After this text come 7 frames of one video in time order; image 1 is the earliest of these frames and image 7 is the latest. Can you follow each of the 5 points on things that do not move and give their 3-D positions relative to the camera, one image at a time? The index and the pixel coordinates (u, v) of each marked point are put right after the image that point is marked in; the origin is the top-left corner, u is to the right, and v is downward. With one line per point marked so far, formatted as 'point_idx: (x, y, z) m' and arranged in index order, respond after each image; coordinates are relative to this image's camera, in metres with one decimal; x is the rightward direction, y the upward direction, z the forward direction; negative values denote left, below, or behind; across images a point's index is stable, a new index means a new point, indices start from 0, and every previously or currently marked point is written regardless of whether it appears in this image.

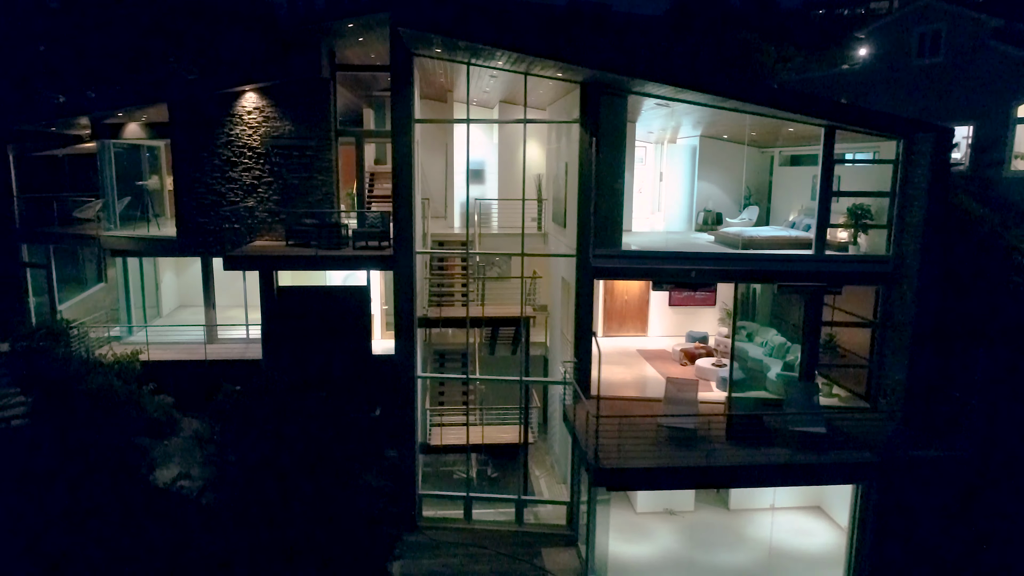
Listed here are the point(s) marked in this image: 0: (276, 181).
0: (-4.3, +1.9, +13.0) m
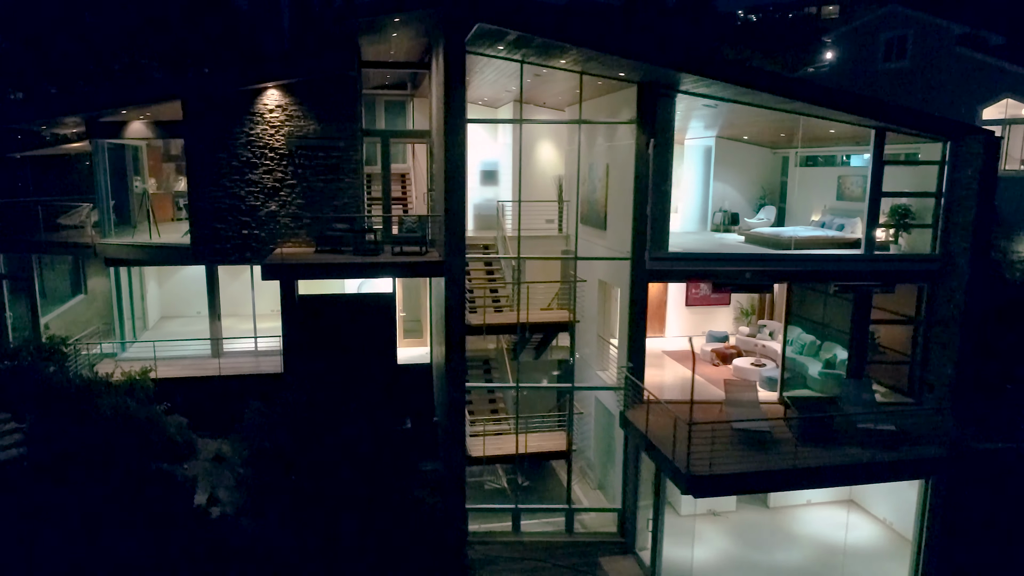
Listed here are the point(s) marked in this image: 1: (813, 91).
0: (-3.6, +1.8, +12.2) m
1: (+4.4, +2.9, +10.4) m
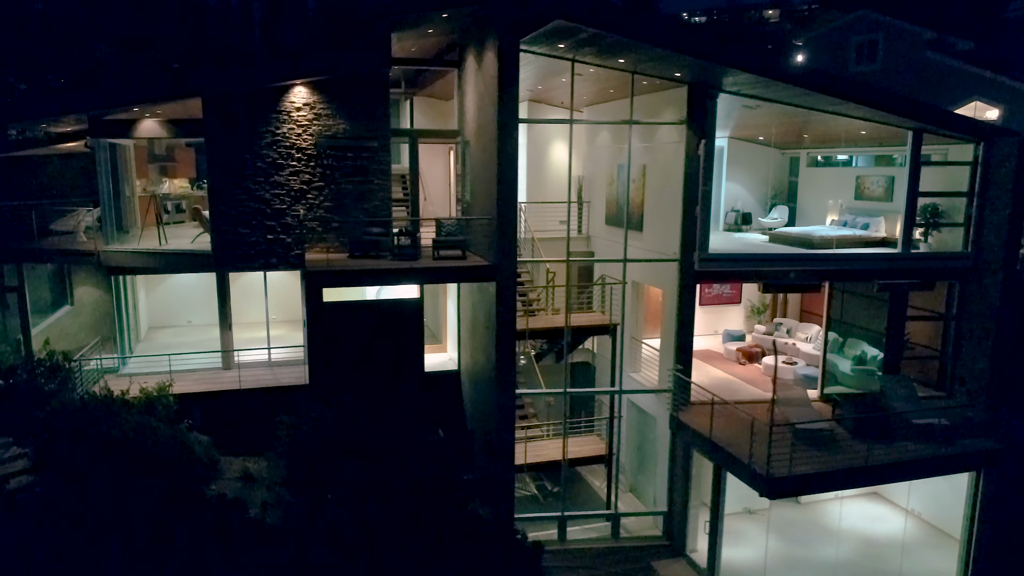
0: (-3.0, +1.7, +11.7) m
1: (+5.2, +2.9, +10.5) m
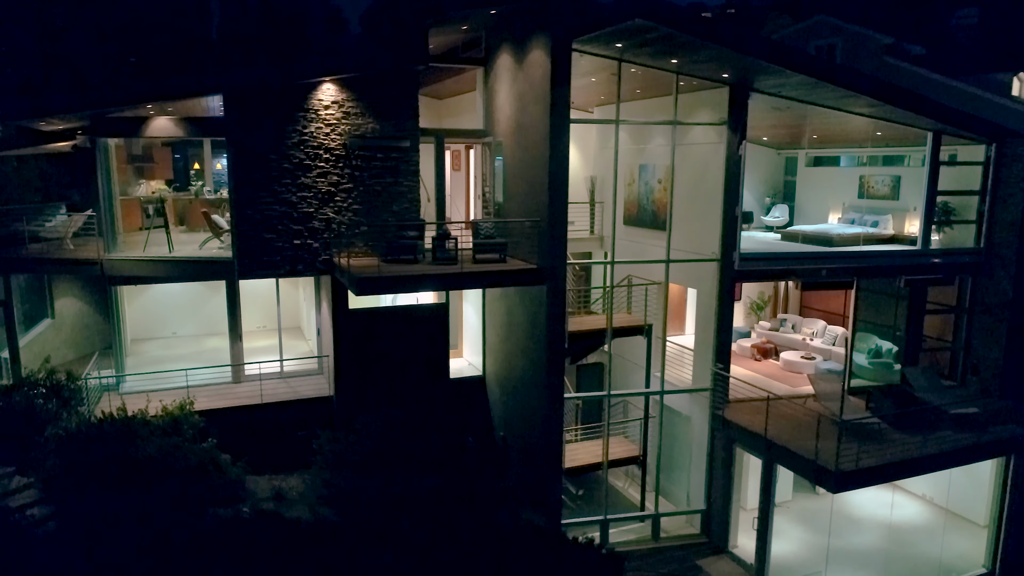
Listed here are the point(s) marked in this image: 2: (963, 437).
0: (-2.4, +1.6, +11.1) m
1: (+5.8, +2.9, +10.9) m
2: (+6.4, -2.1, +10.2) m
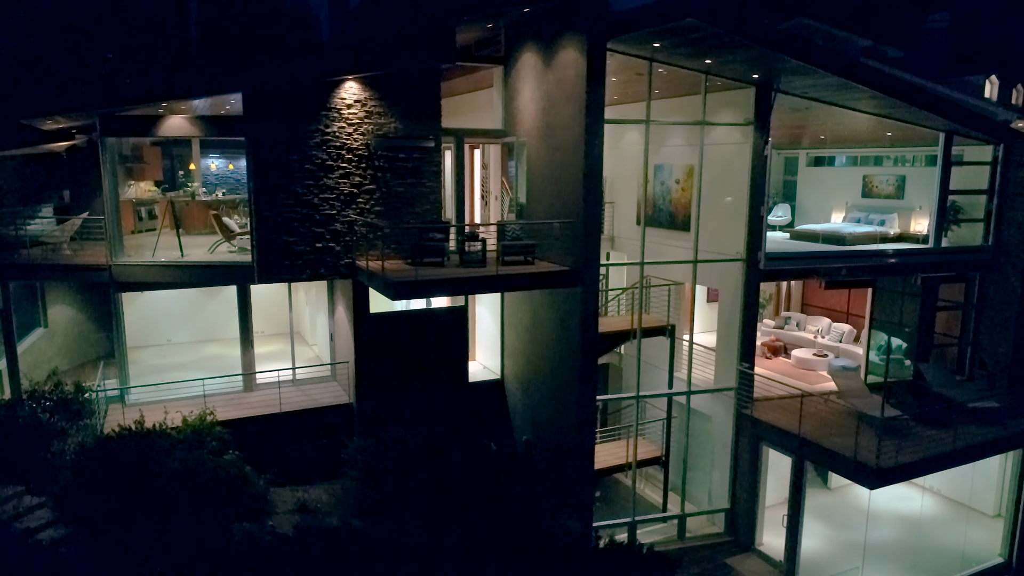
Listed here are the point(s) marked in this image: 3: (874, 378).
0: (-2.0, +1.5, +10.9) m
1: (+6.2, +3.0, +11.1) m
2: (+6.9, -2.1, +10.4) m
3: (+6.3, -1.6, +12.6) m
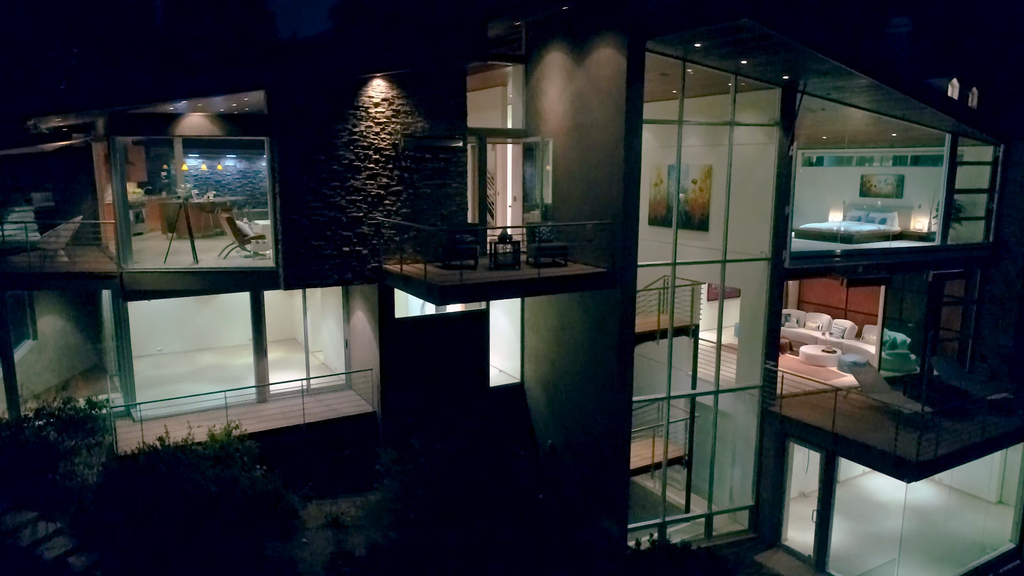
0: (-1.6, +1.4, +10.5) m
1: (+6.6, +3.0, +11.4) m
2: (+7.4, -2.0, +10.8) m
3: (+6.7, -1.5, +13.0) m
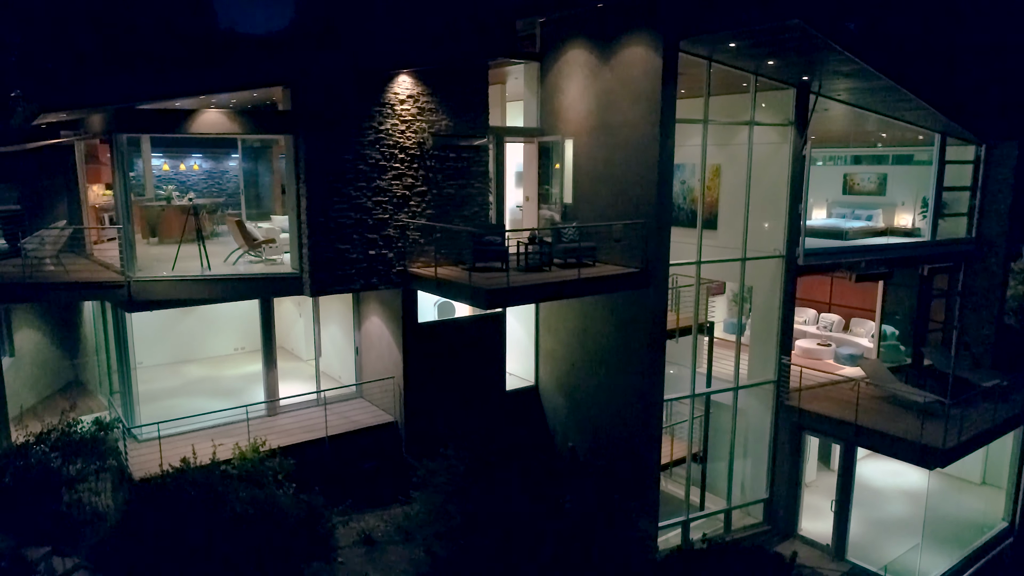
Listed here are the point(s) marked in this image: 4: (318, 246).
0: (-1.2, +1.4, +10.2) m
1: (+6.8, +3.1, +11.9) m
2: (+7.8, -1.9, +11.3) m
3: (+6.8, -1.4, +13.4) m
4: (-2.6, +0.5, +9.3) m
